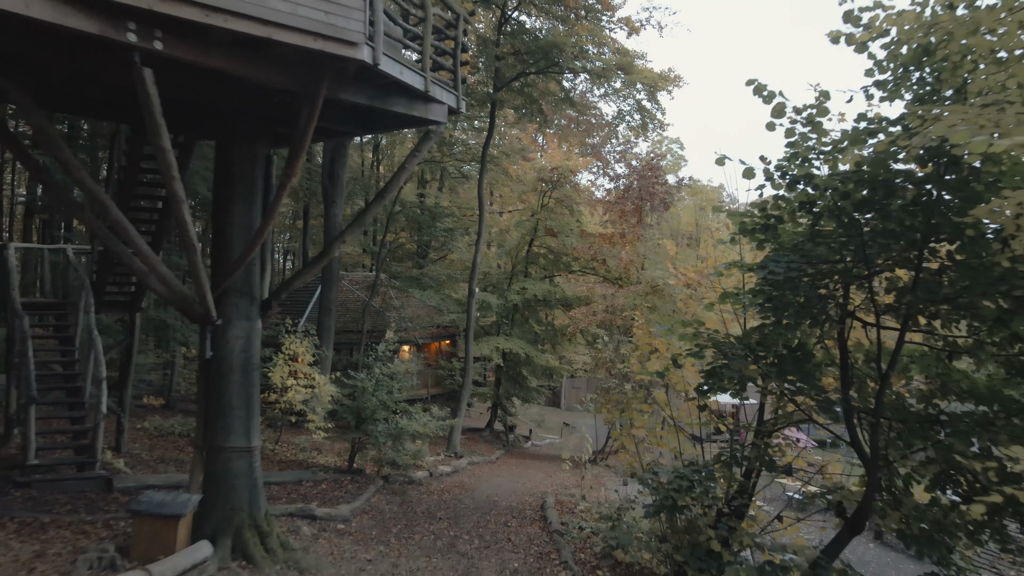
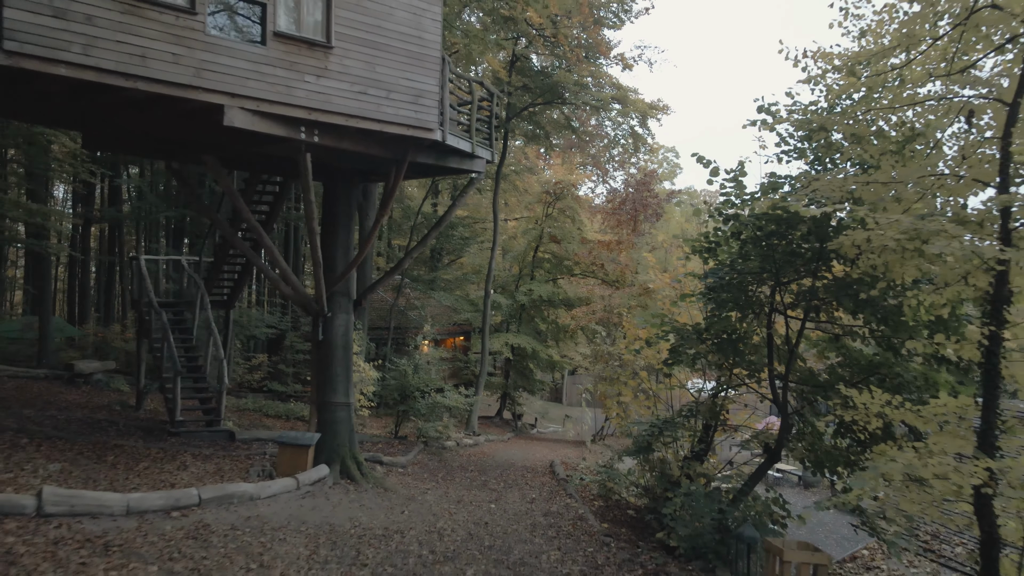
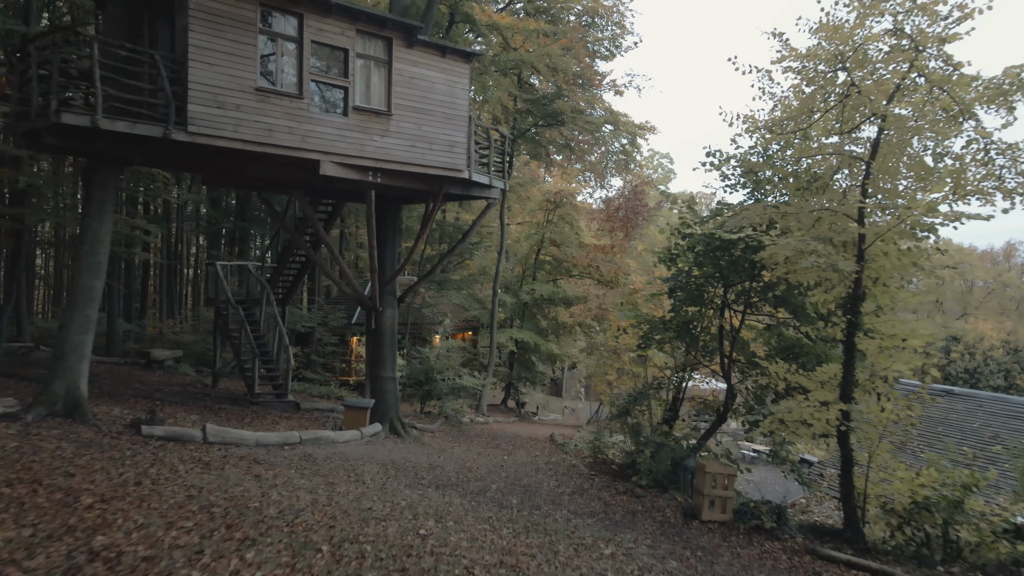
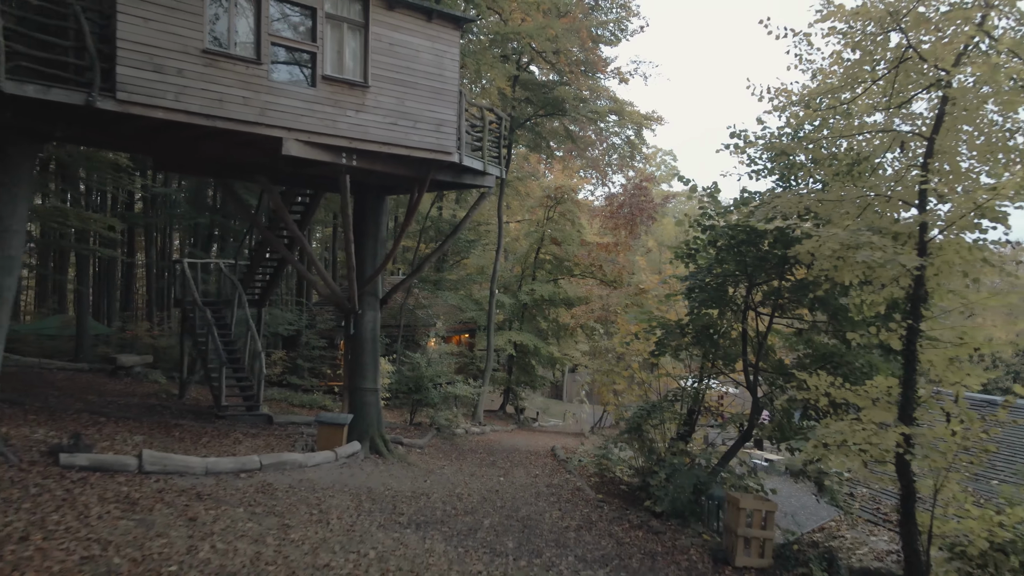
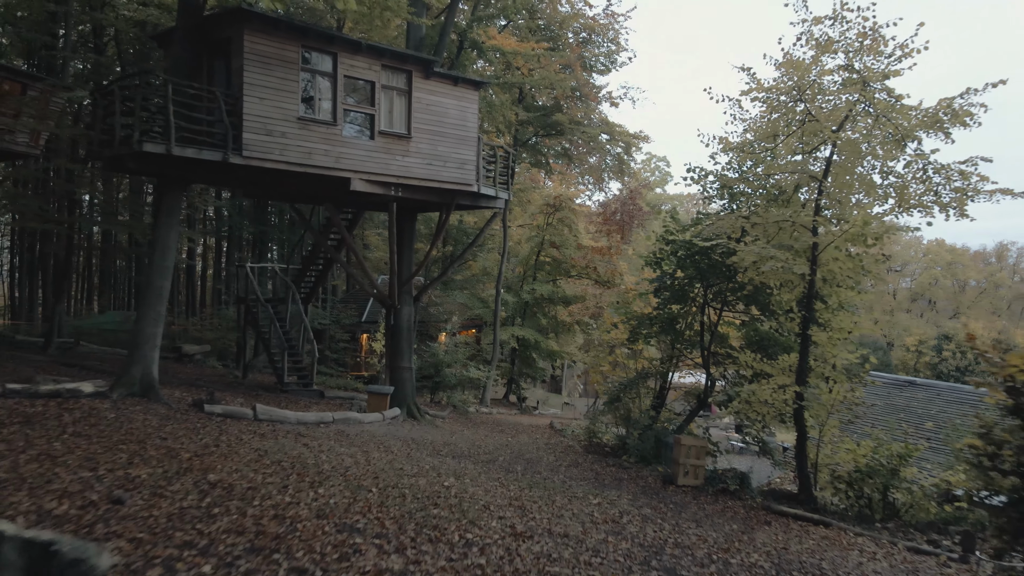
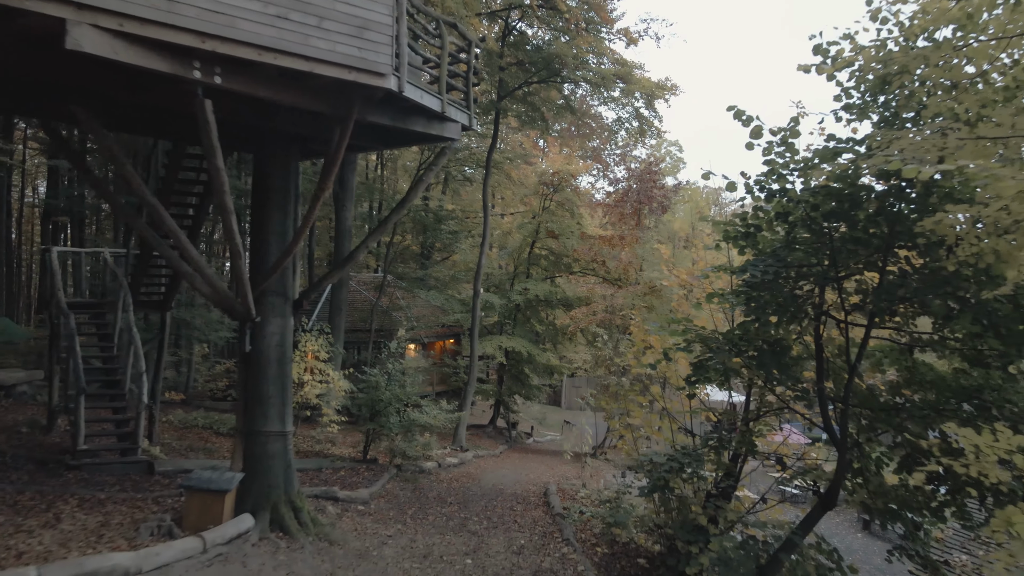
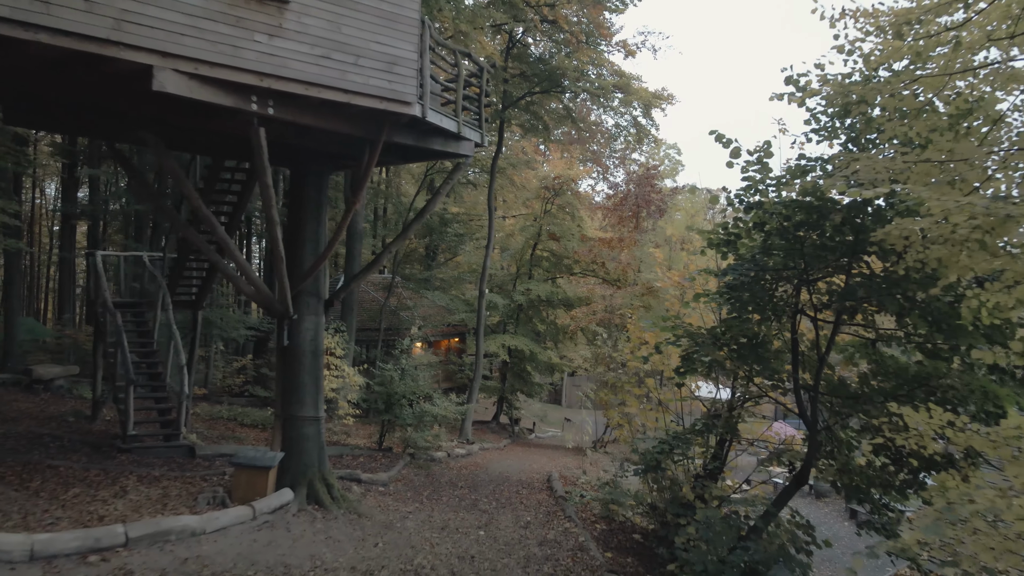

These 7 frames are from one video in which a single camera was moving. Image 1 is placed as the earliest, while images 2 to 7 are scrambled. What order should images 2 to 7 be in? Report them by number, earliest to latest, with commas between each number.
6, 7, 2, 4, 3, 5
